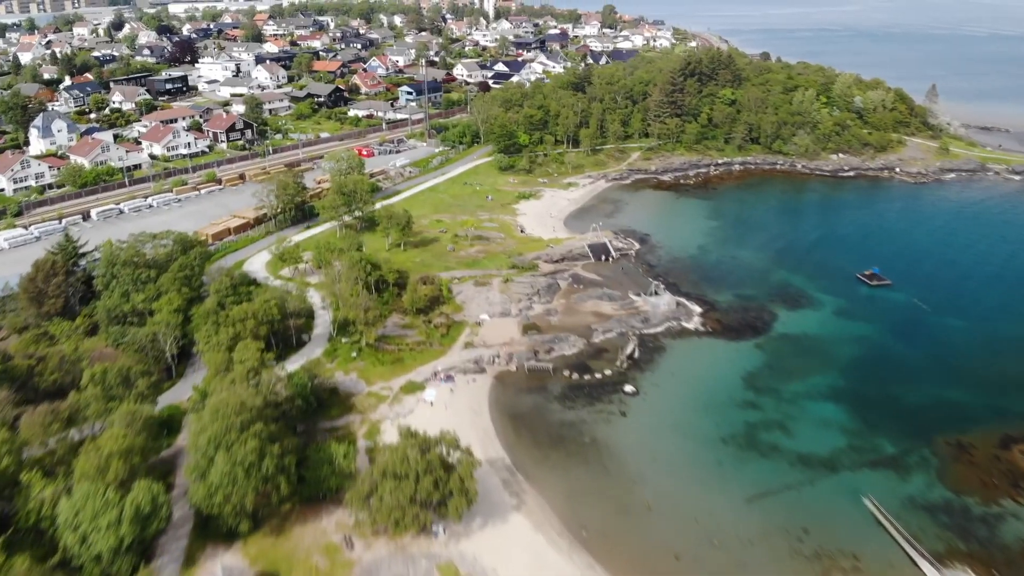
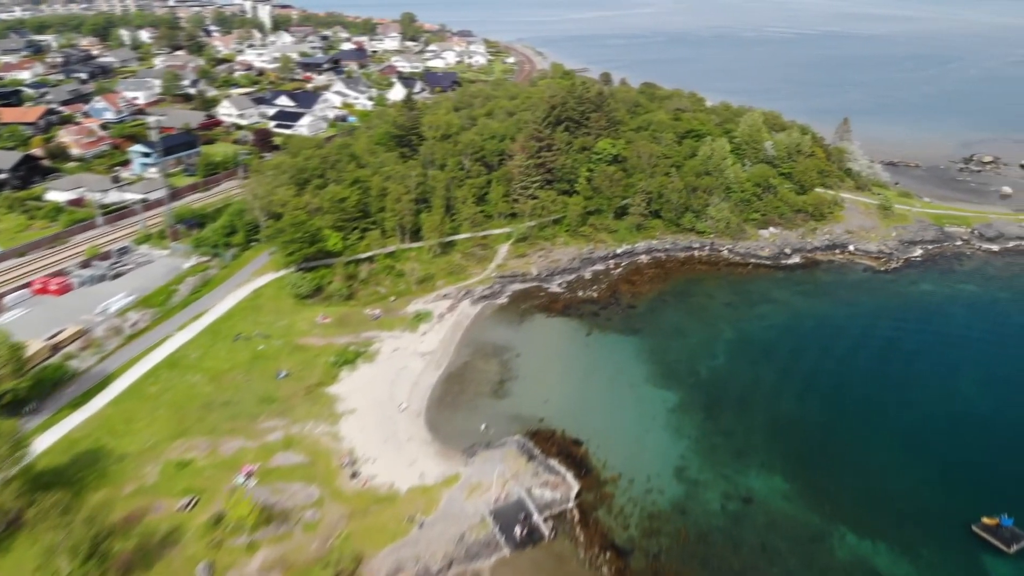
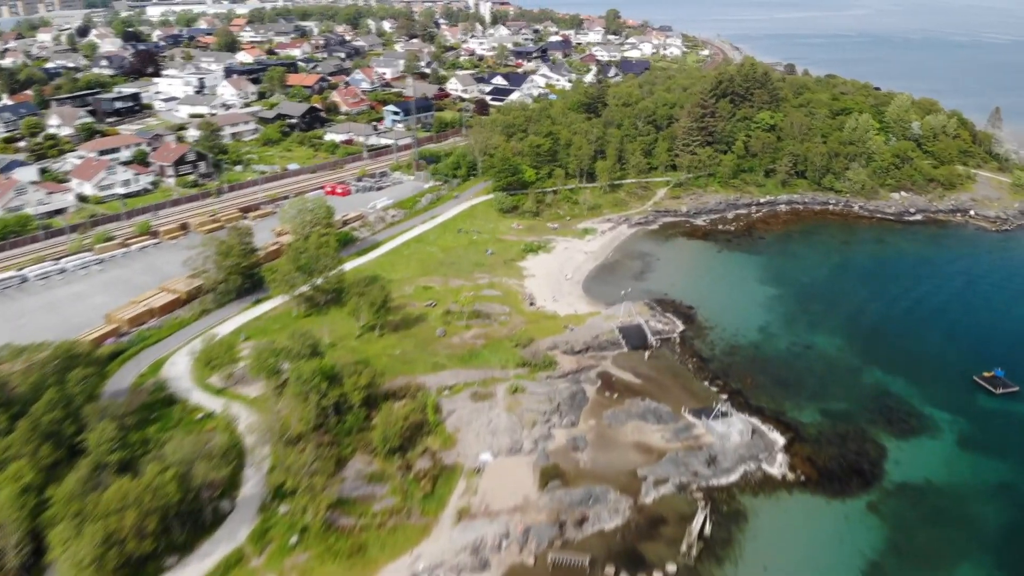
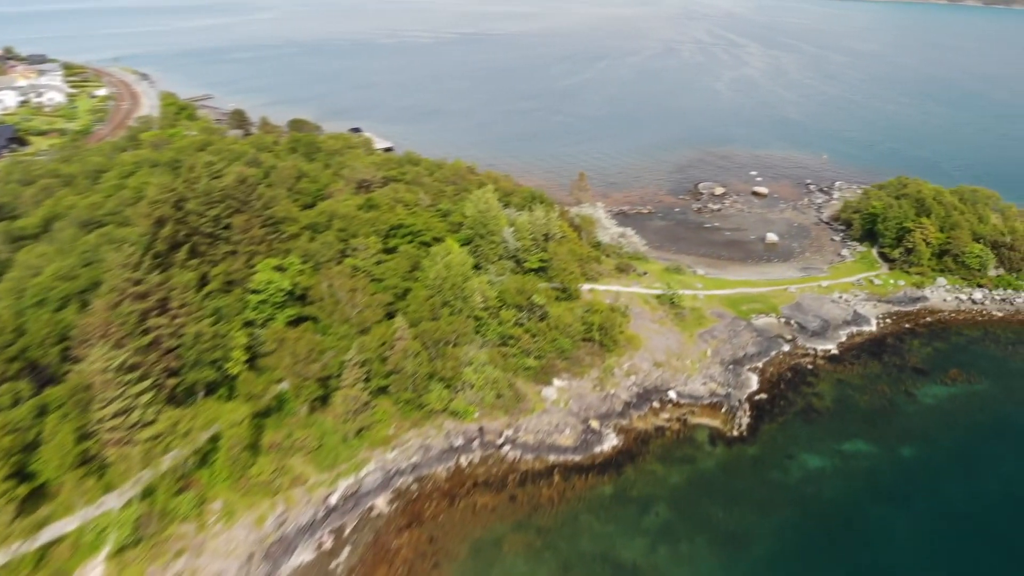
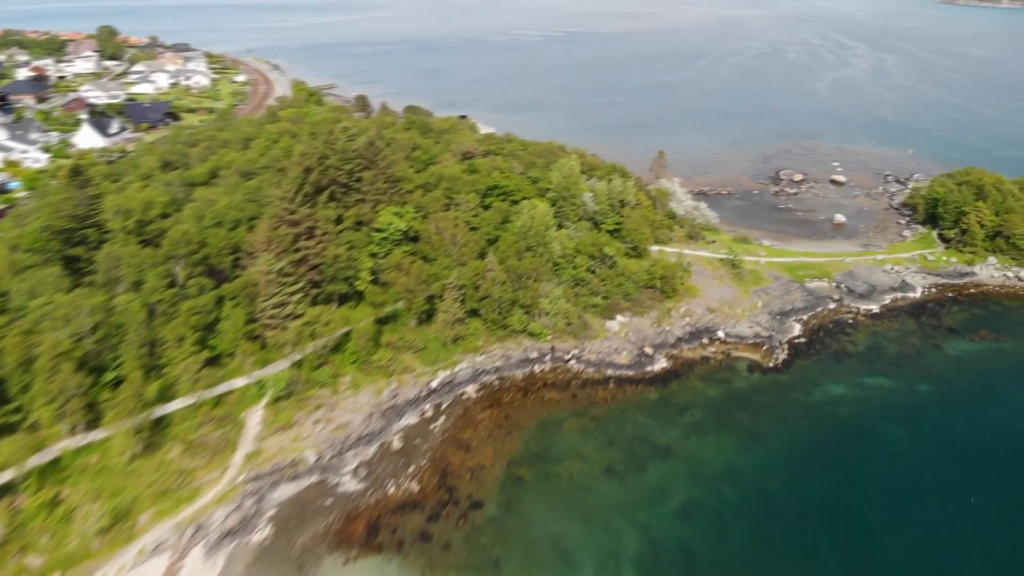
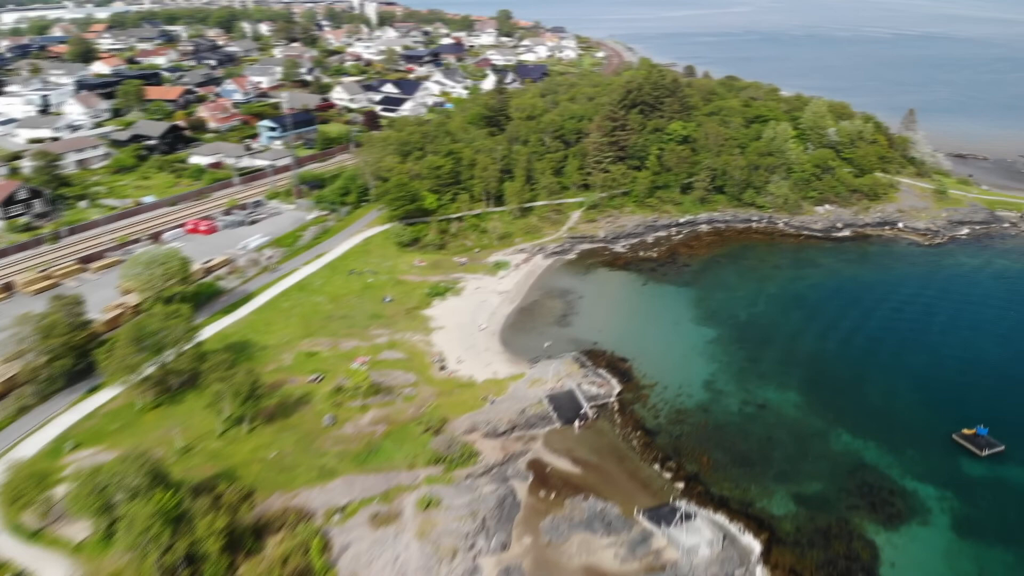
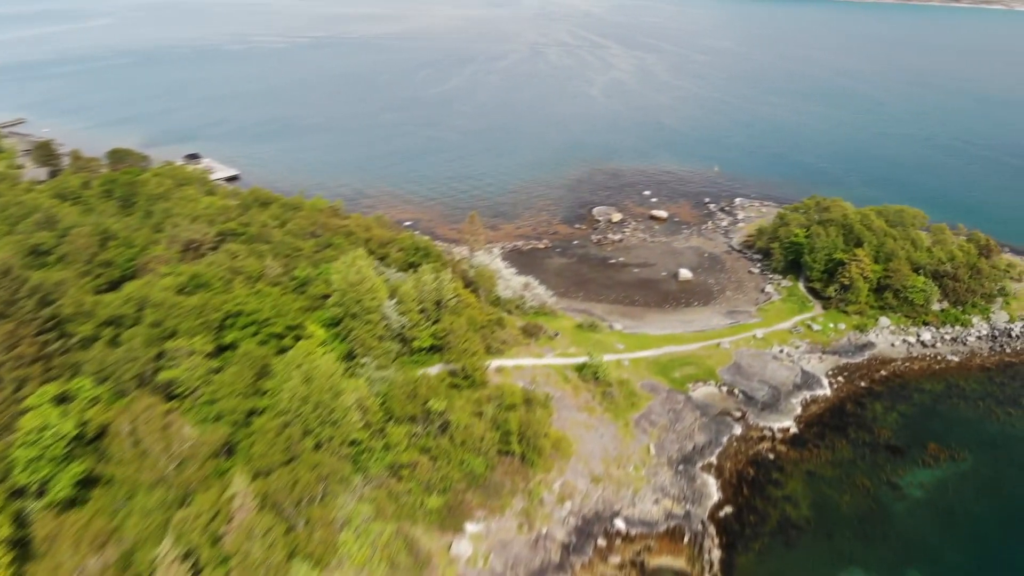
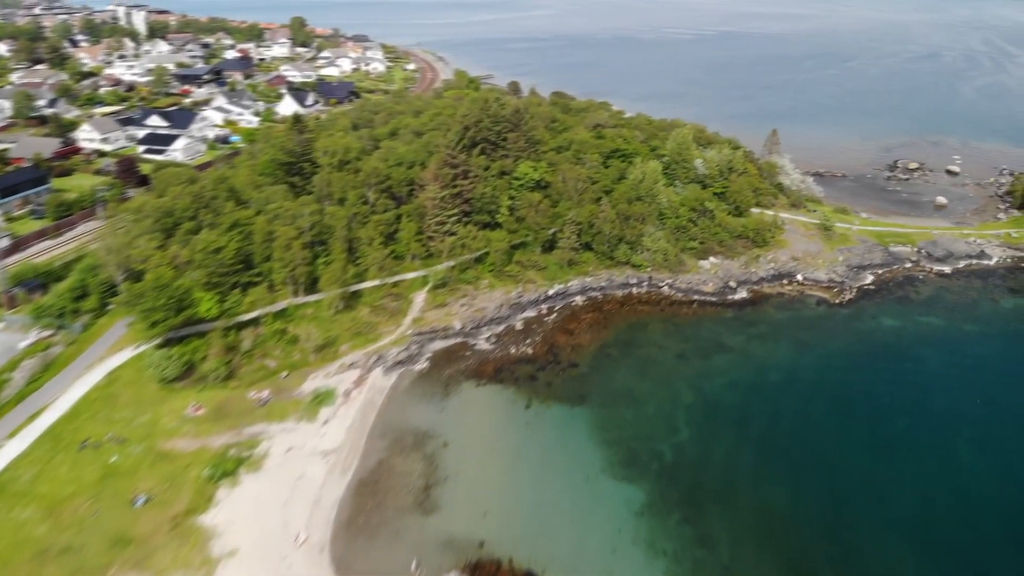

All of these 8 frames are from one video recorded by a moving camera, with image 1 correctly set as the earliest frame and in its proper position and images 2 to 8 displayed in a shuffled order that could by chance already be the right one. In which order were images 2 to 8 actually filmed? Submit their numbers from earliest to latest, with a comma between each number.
3, 6, 2, 8, 5, 4, 7
